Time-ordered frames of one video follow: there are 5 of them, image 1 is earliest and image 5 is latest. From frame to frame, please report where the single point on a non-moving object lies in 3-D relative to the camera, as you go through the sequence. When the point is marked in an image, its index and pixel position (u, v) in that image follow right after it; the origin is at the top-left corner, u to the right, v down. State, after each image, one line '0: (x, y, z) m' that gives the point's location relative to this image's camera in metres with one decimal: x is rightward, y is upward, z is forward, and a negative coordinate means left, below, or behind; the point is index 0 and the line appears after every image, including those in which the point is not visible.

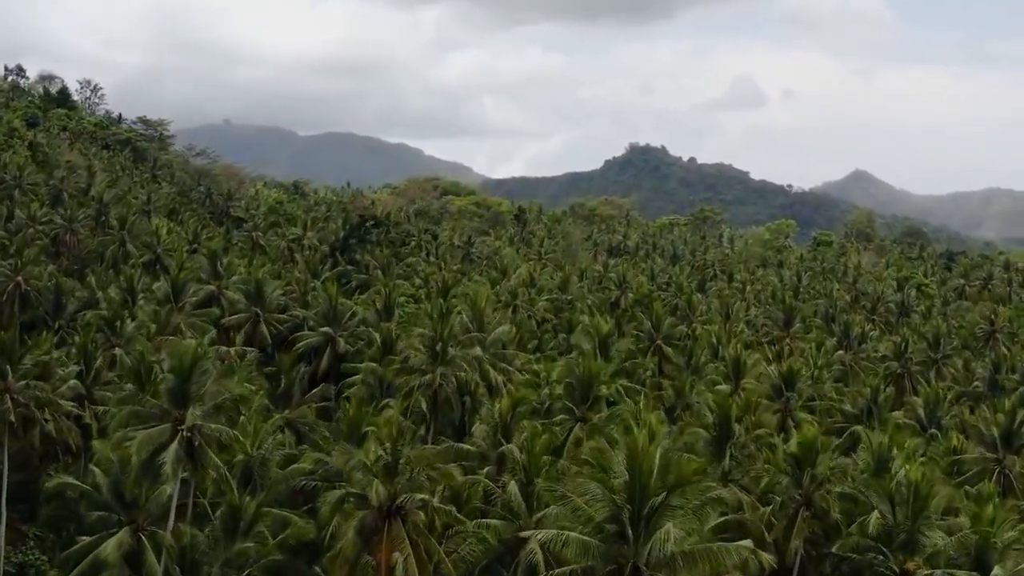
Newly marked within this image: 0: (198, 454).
0: (-7.3, -3.9, +19.8) m
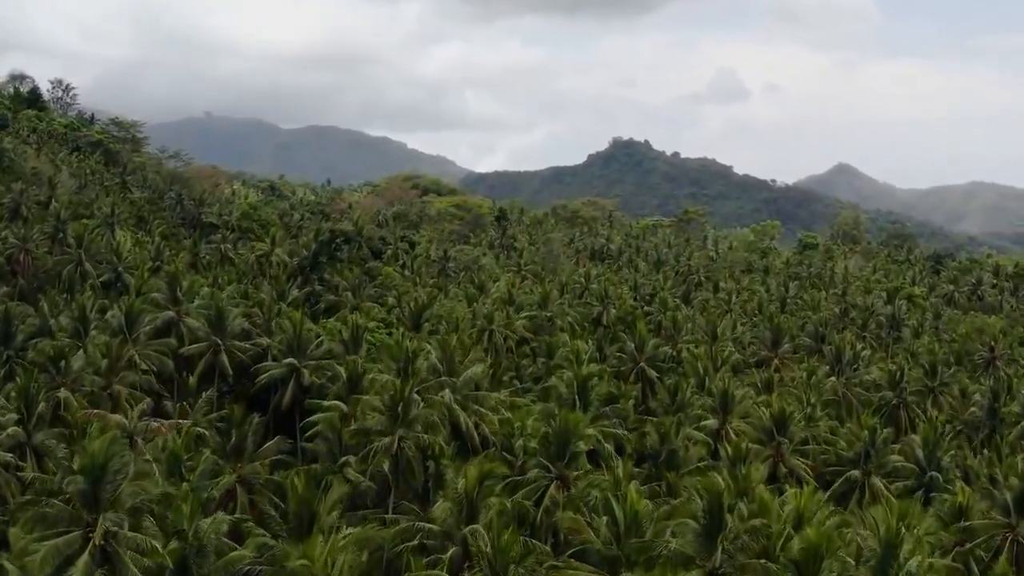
0: (-8.0, -5.5, +17.3) m
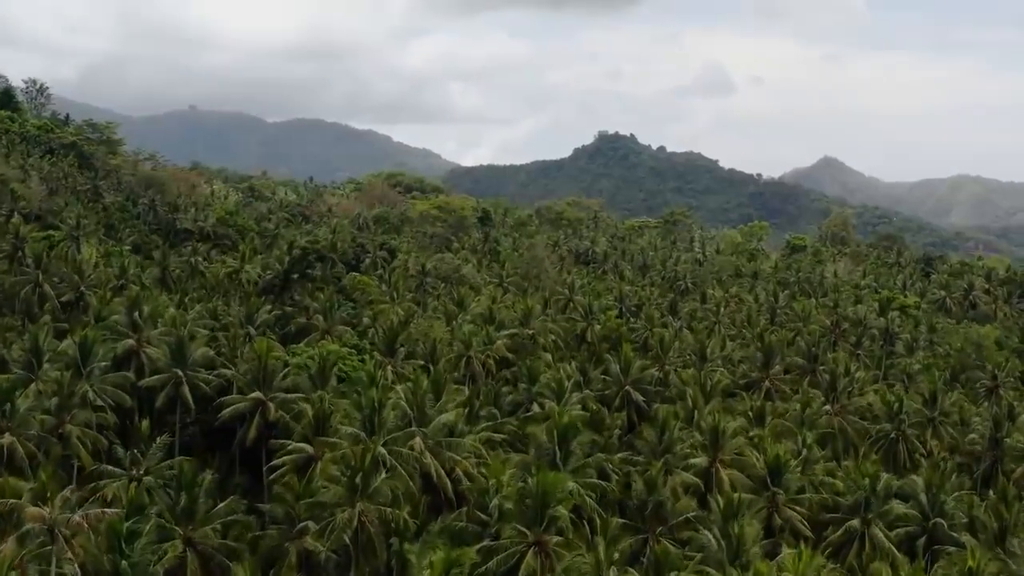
0: (-8.7, -7.1, +15.0) m
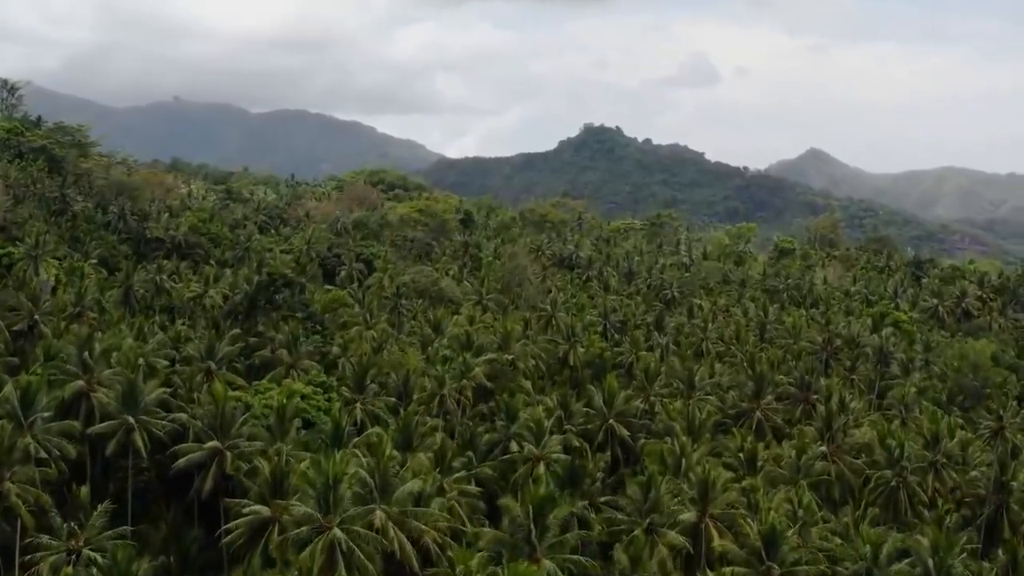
0: (-9.3, -9.2, +12.2) m
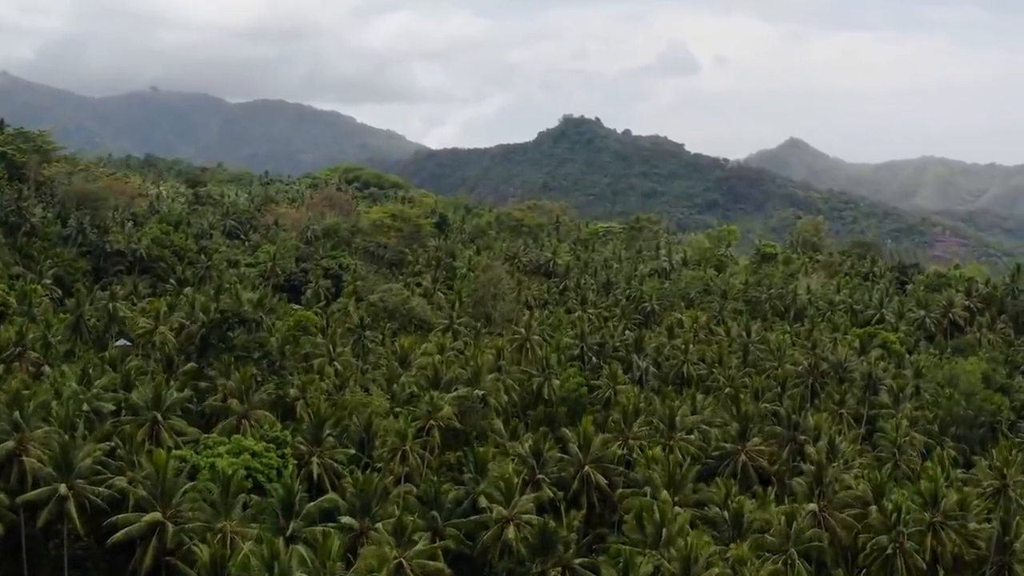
0: (-10.1, -11.8, +9.2) m
